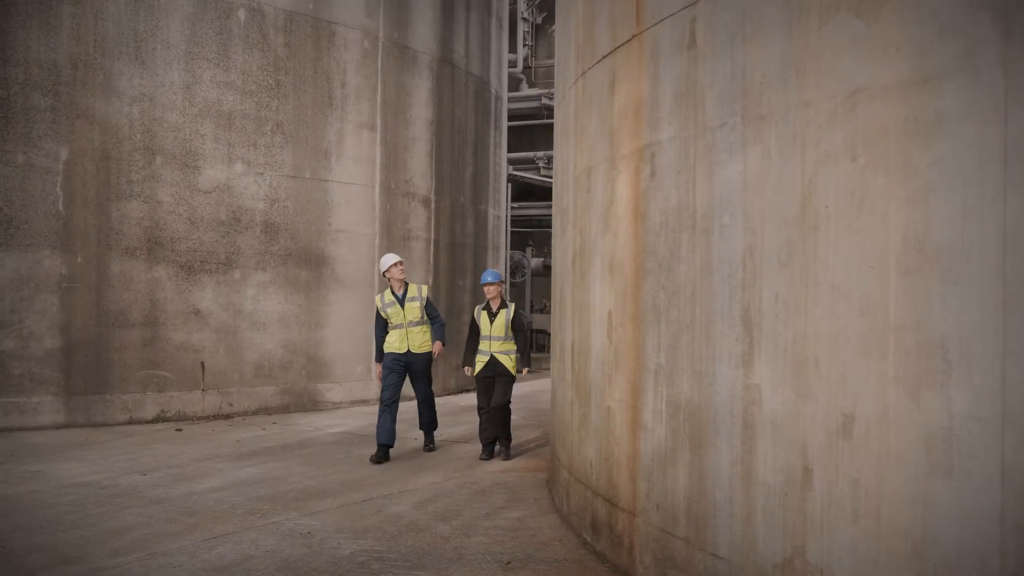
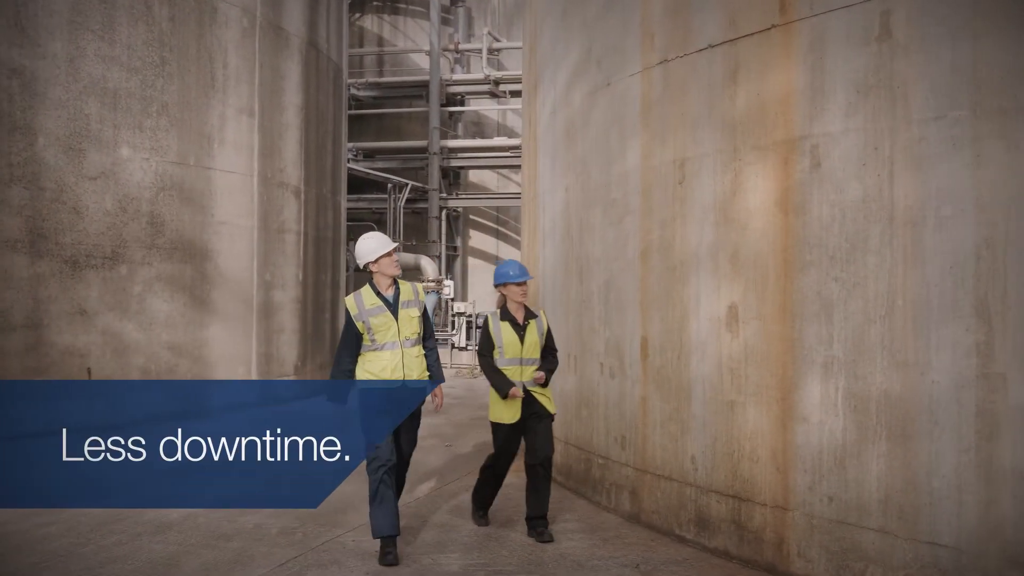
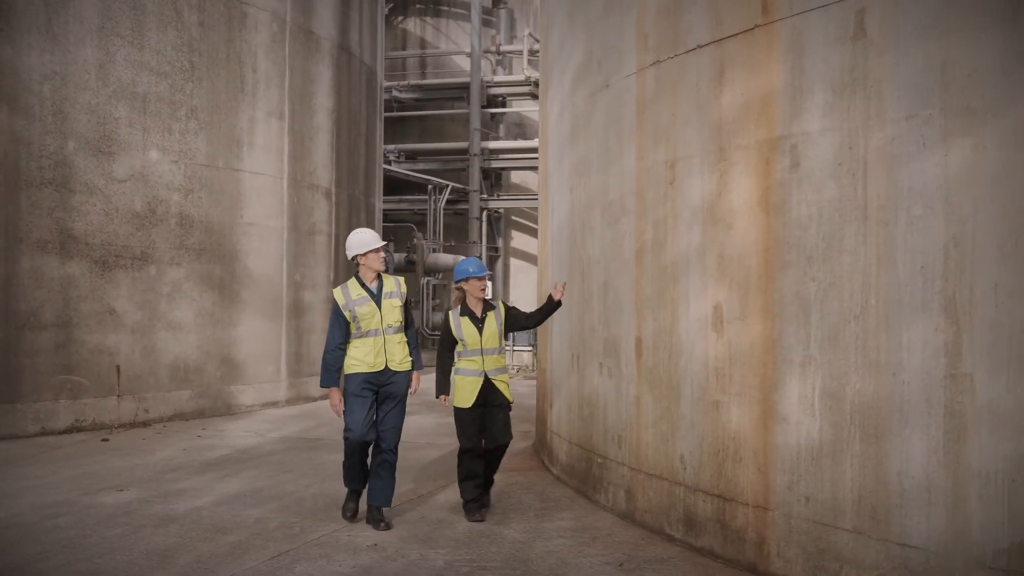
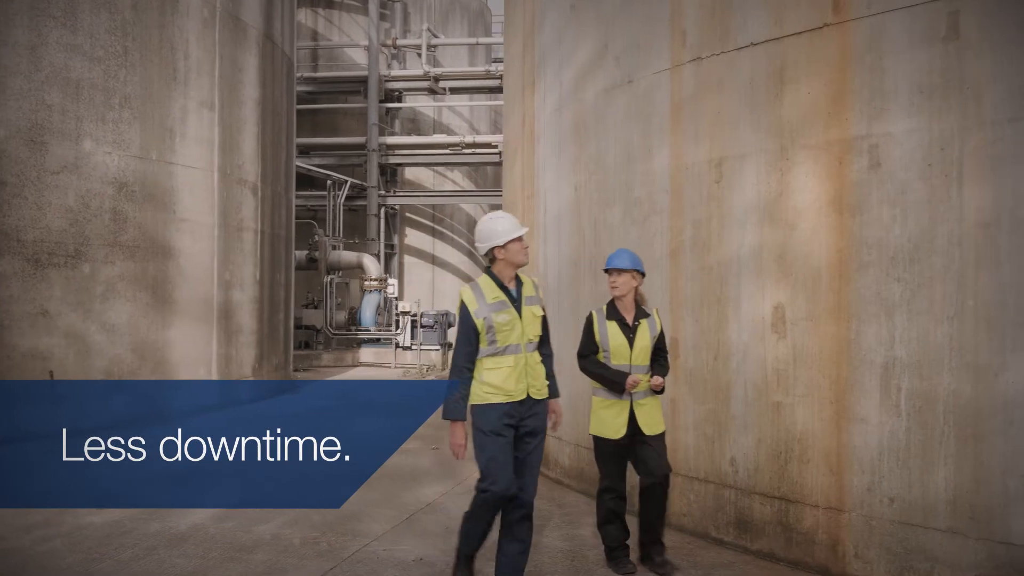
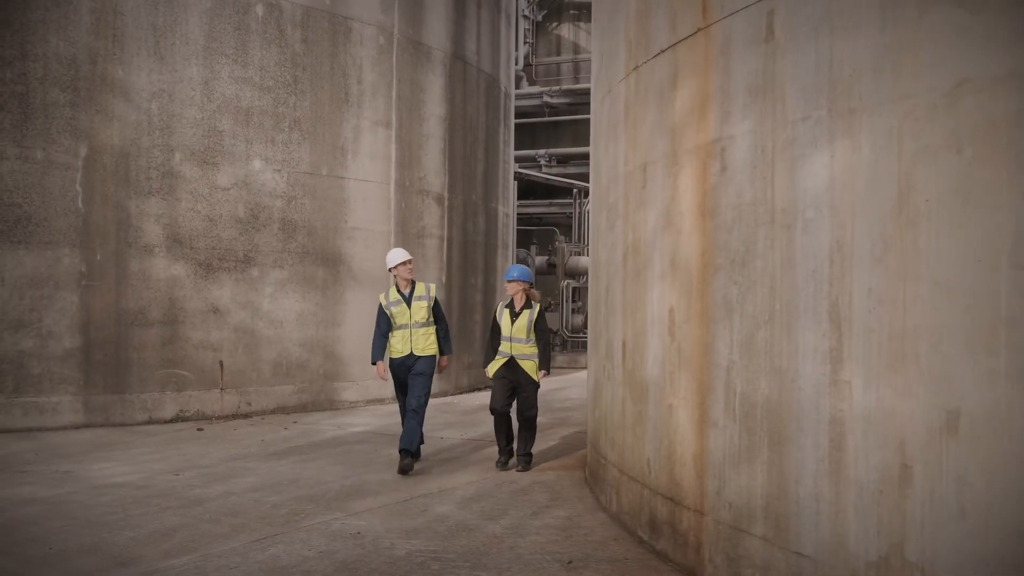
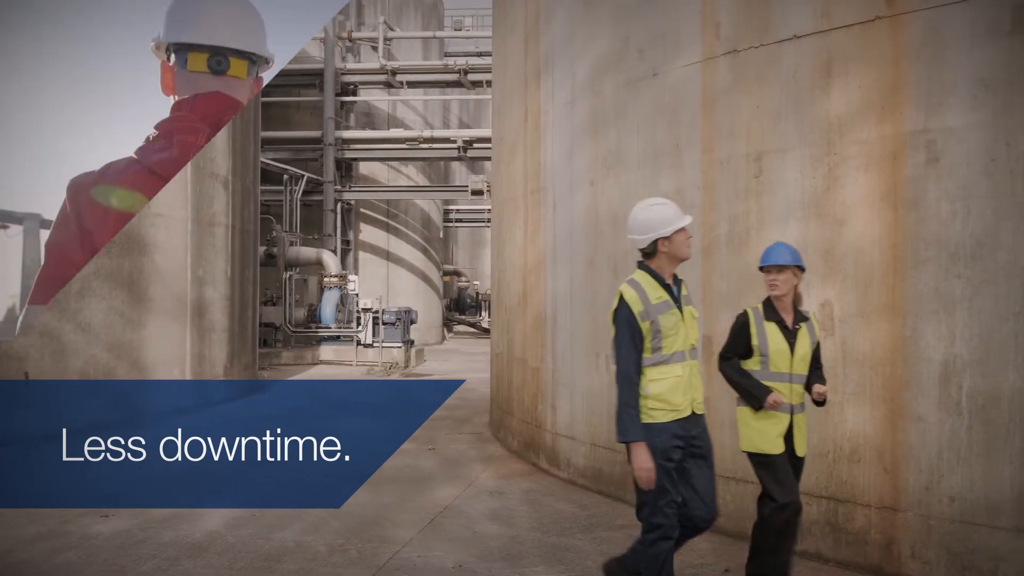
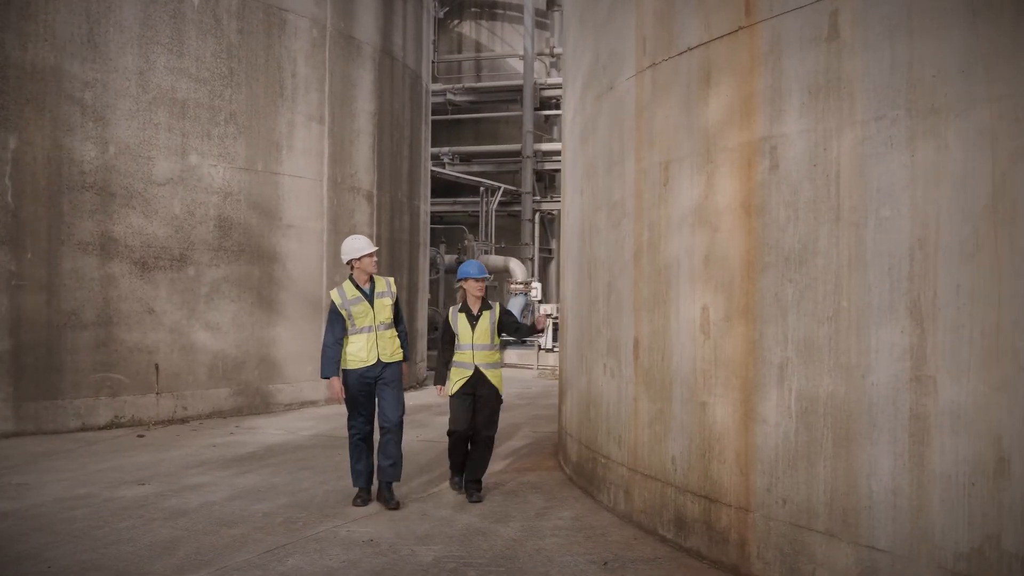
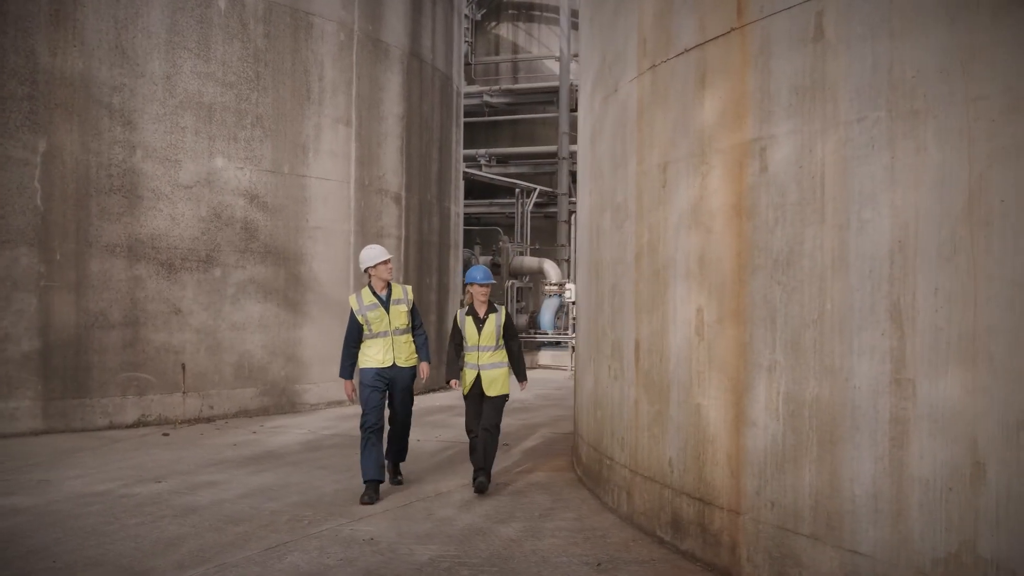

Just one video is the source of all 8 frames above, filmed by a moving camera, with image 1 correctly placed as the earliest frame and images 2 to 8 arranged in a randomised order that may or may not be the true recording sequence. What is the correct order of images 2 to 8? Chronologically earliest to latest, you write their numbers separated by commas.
5, 8, 7, 3, 2, 4, 6
